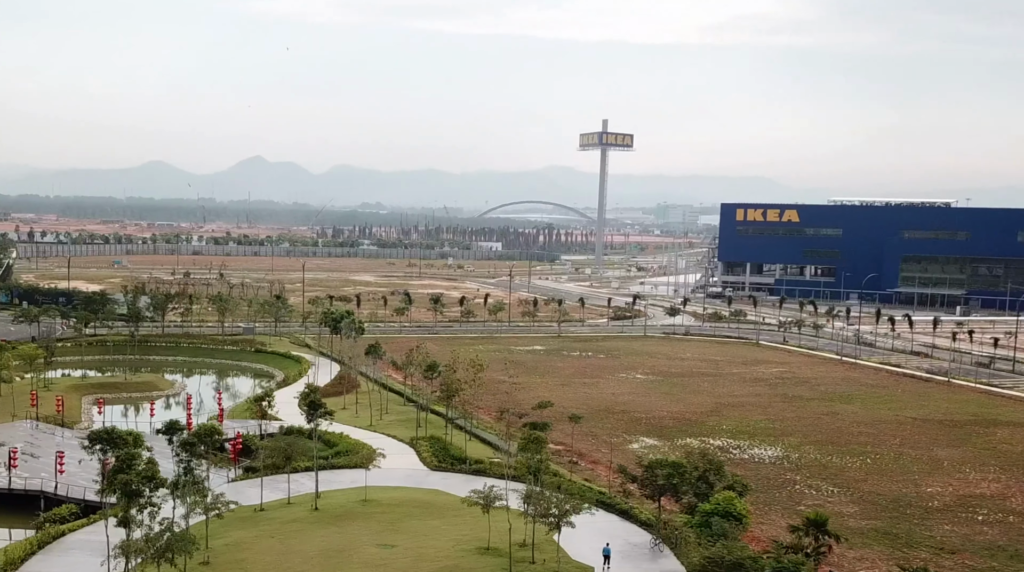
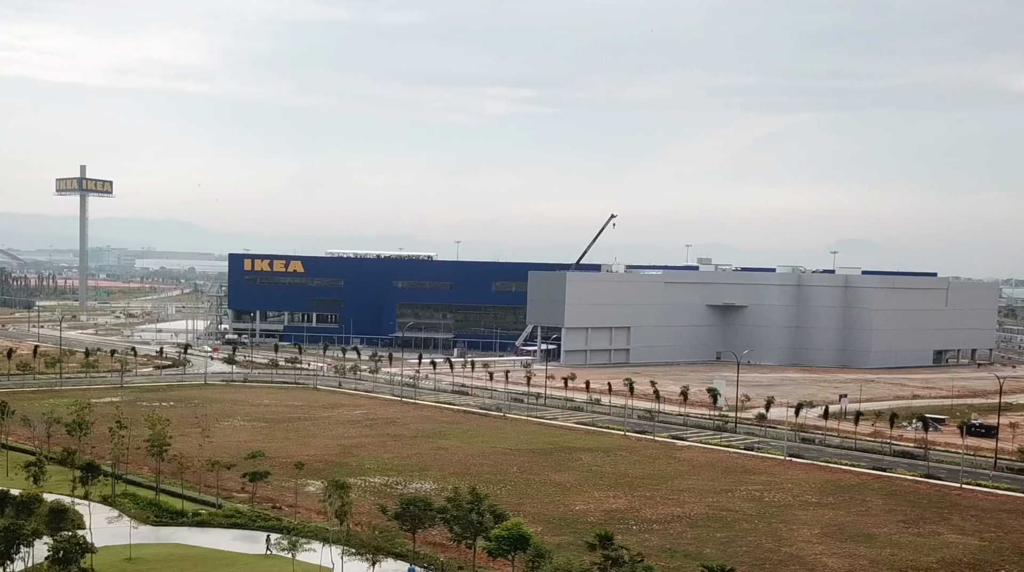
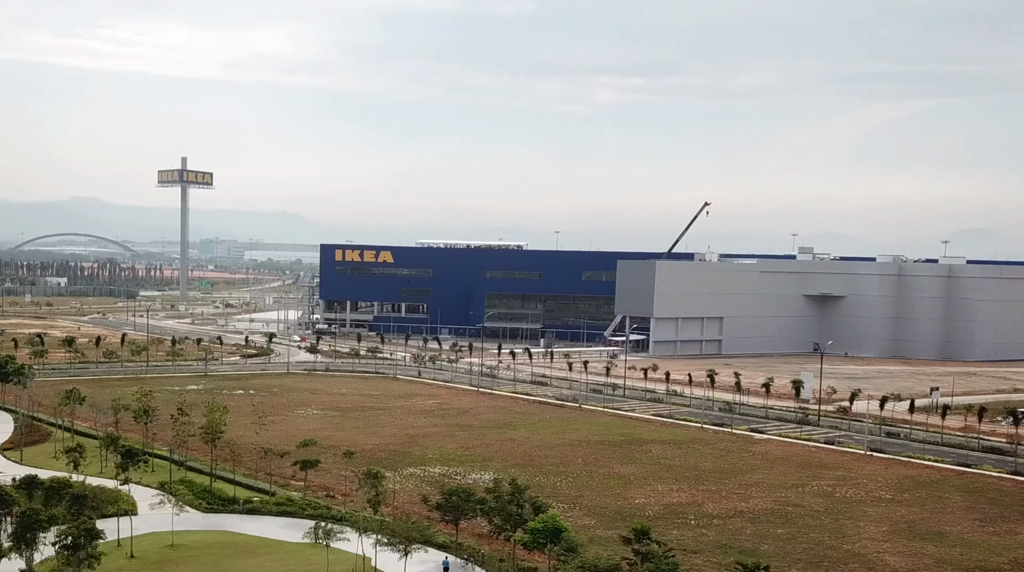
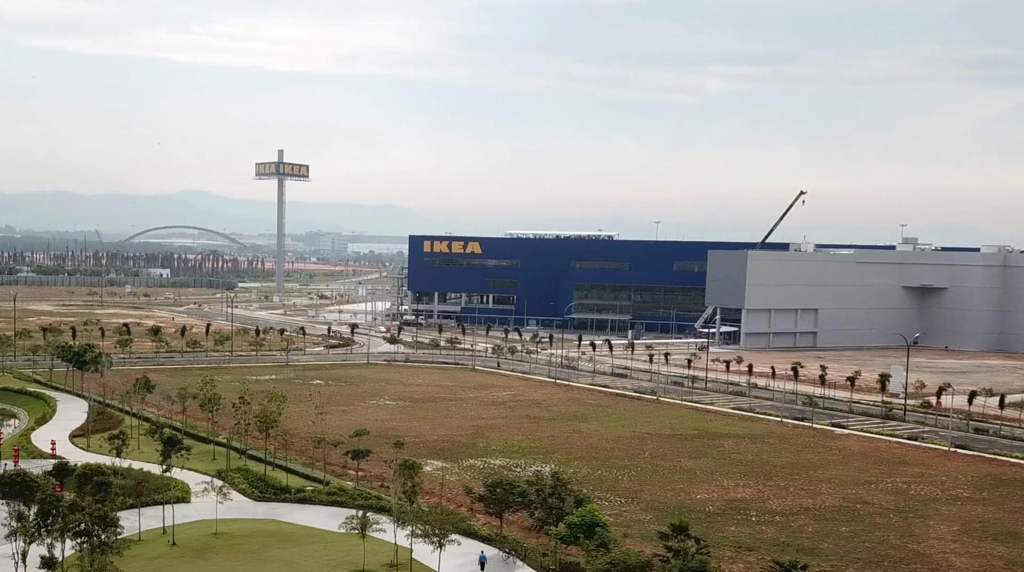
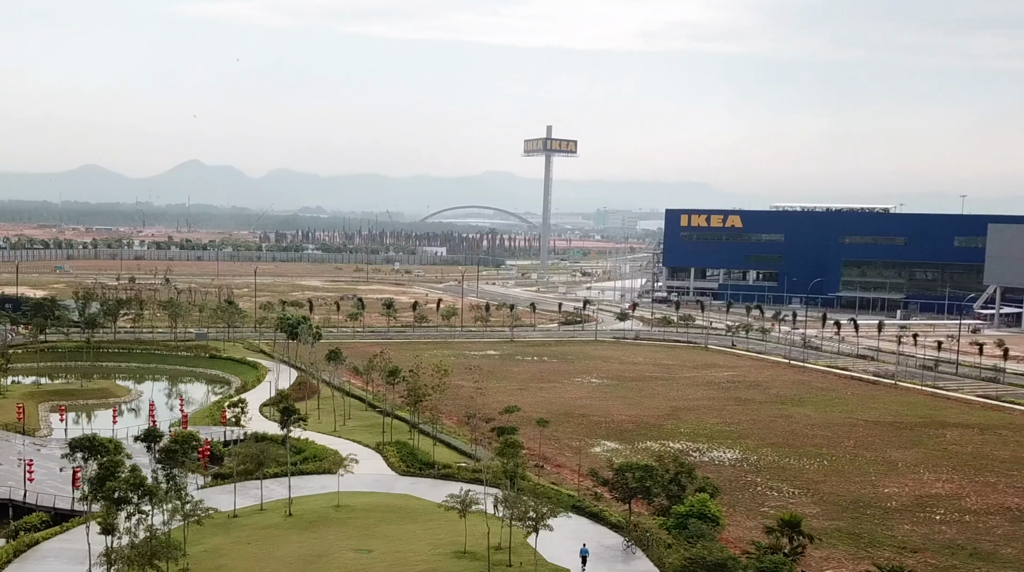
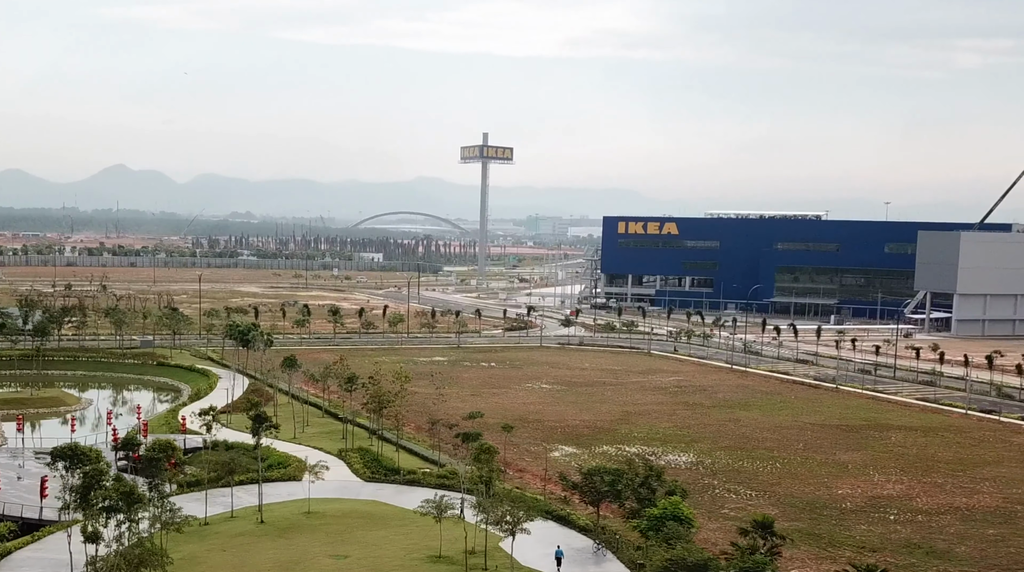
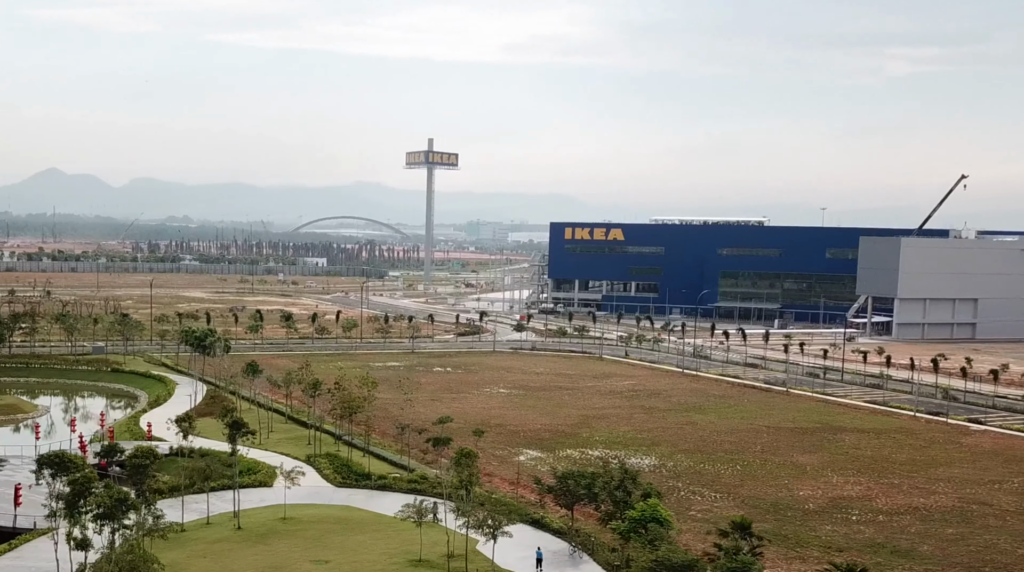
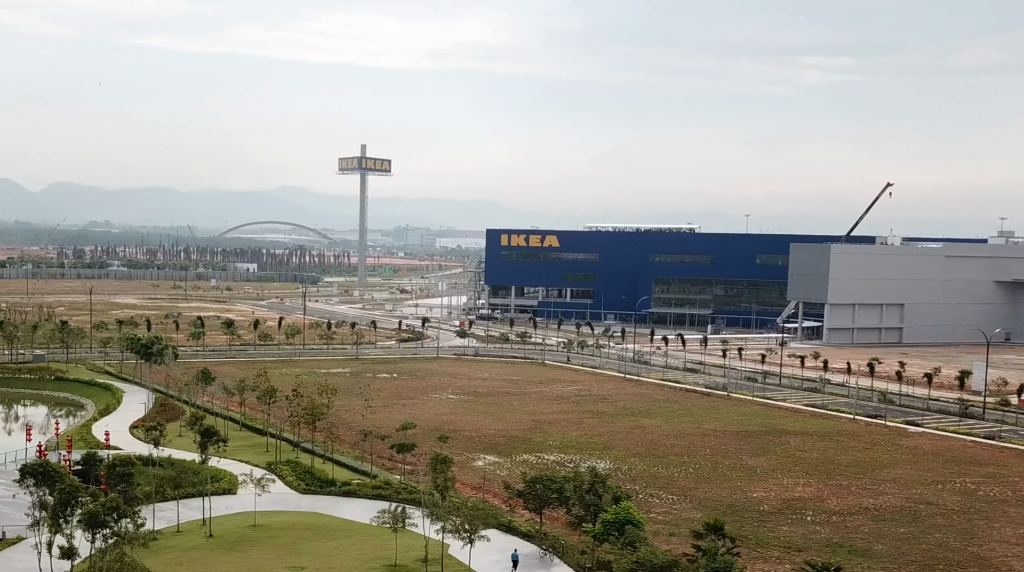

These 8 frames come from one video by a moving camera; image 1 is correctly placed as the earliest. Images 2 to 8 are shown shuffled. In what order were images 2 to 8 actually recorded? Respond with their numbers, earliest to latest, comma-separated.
5, 6, 7, 8, 4, 3, 2
